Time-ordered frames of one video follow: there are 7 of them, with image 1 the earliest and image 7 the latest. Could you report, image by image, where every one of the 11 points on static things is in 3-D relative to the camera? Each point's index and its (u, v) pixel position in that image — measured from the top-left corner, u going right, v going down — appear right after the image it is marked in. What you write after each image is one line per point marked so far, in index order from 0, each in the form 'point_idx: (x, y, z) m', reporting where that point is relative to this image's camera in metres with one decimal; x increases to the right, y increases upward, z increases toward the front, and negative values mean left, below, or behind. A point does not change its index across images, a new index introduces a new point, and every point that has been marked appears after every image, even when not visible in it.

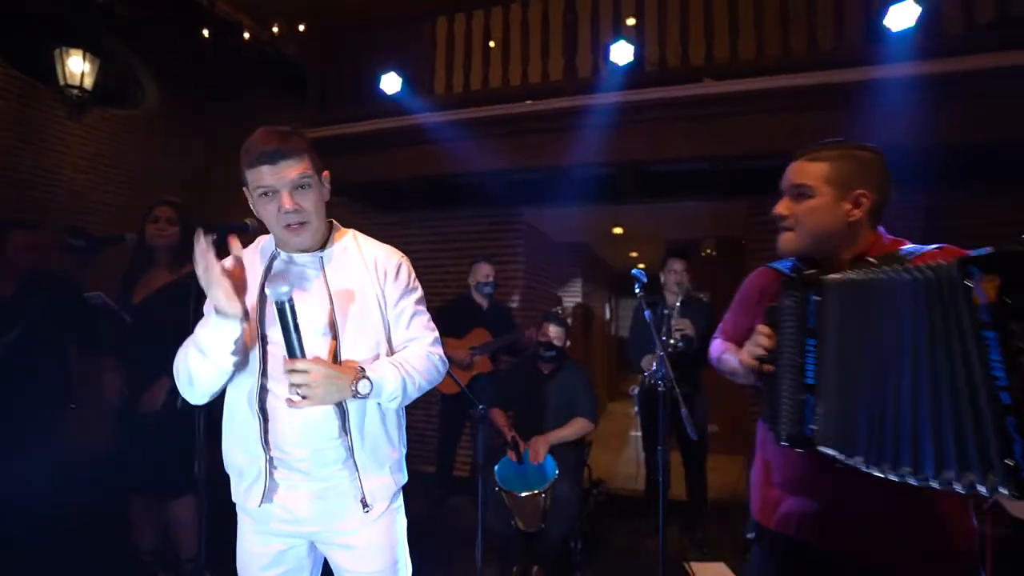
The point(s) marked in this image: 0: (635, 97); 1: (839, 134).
0: (+1.1, +1.4, +3.8) m
1: (+2.2, +1.0, +3.5) m
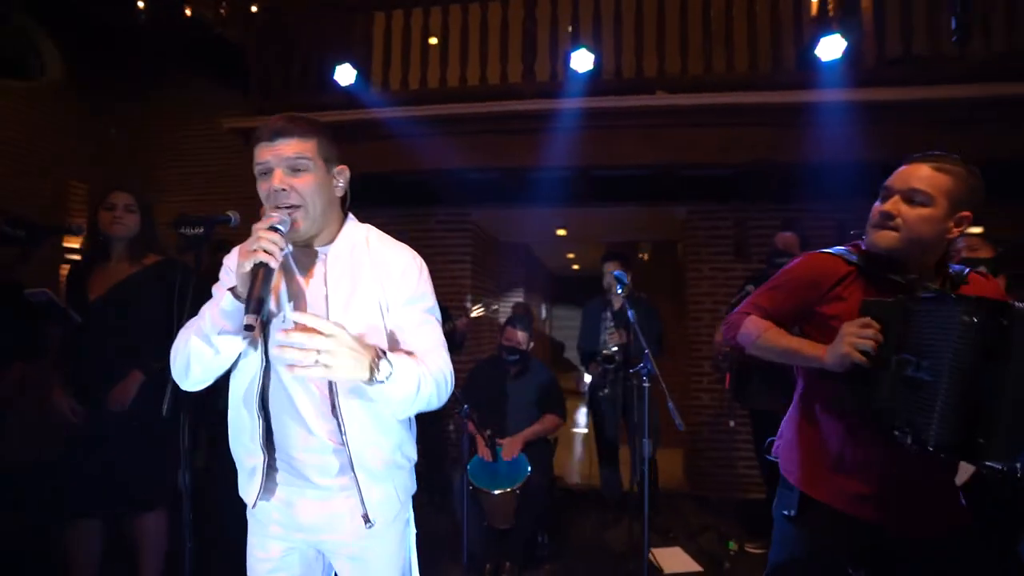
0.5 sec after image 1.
0: (+0.8, +1.4, +4.0) m
1: (+2.0, +1.0, +3.9) m
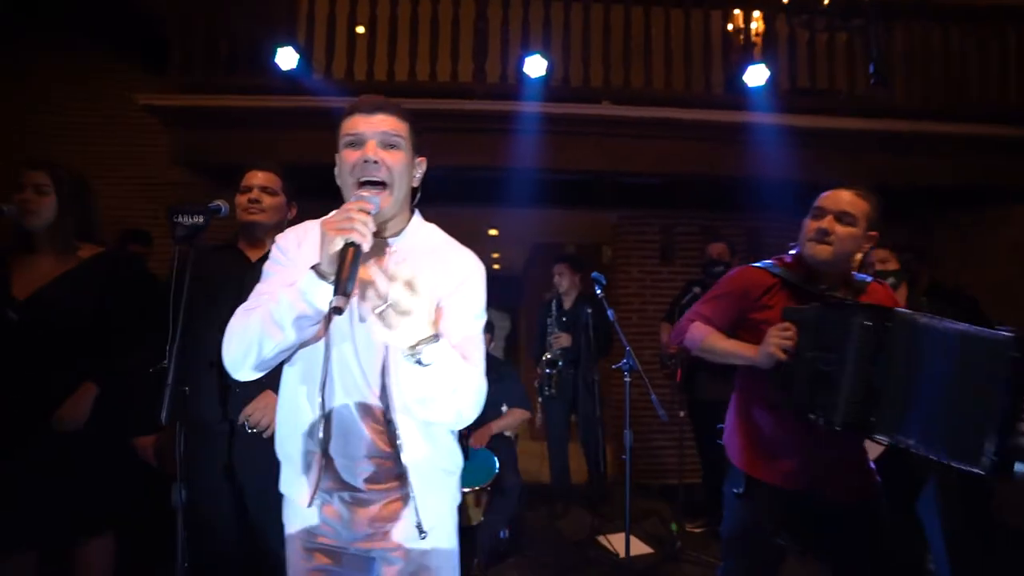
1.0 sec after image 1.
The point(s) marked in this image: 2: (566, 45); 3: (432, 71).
0: (+0.5, +1.4, +4.1) m
1: (+1.6, +1.0, +4.2) m
2: (+0.5, +2.1, +4.6) m
3: (-0.7, +1.9, +4.5) m
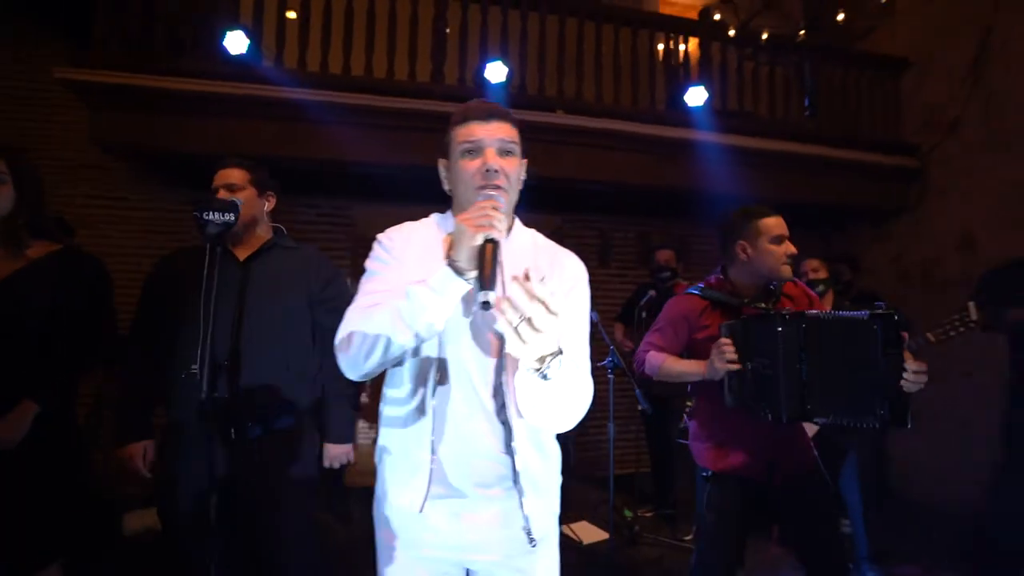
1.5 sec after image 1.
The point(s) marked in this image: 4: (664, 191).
0: (+0.2, +1.4, +4.3) m
1: (+1.3, +1.0, +4.6) m
2: (+0.1, +2.1, +4.7) m
3: (-1.1, +1.9, +4.5) m
4: (+1.4, +0.9, +4.7) m
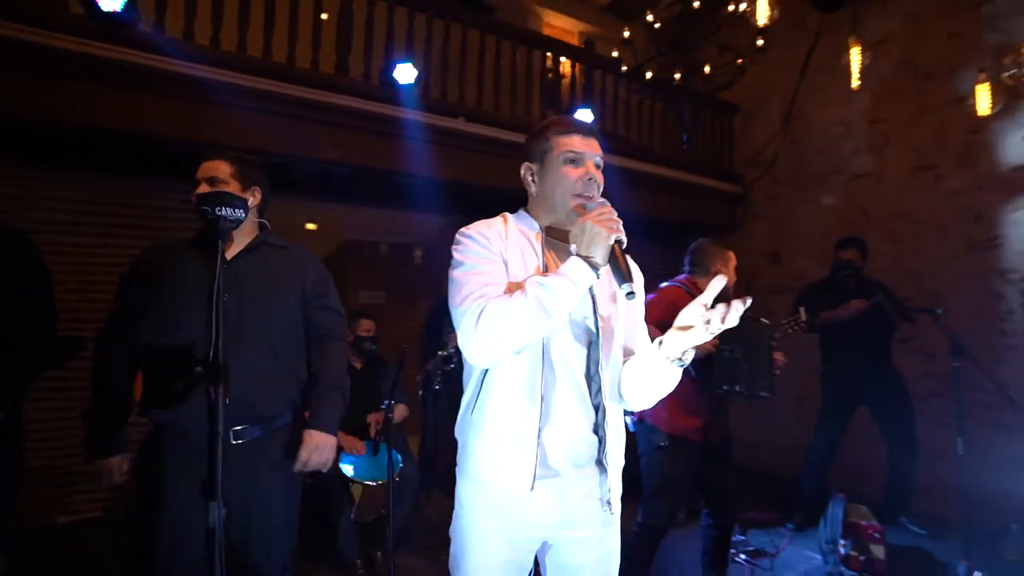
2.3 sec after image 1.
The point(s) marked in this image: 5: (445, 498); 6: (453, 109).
0: (-0.6, +1.4, +4.4) m
1: (+0.4, +1.0, +5.0) m
2: (-0.8, +2.1, +4.8) m
3: (-1.8, +1.9, +4.2) m
4: (+0.4, +0.9, +5.1) m
5: (-0.5, -1.7, +4.3) m
6: (-0.5, +1.6, +4.6) m
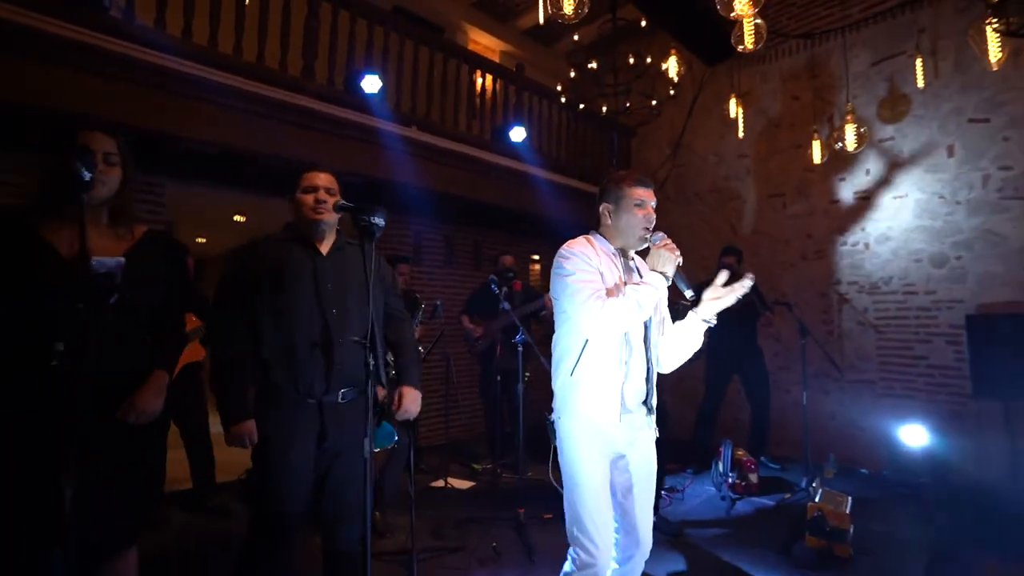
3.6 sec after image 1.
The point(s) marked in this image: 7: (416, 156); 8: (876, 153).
0: (-1.0, +1.5, +4.8) m
1: (-0.2, +1.0, +5.7) m
2: (-1.3, +2.2, +5.1) m
3: (-2.1, +2.0, +4.4) m
4: (-0.2, +0.9, +5.8) m
5: (-1.0, -1.7, +4.8) m
6: (-1.0, +1.7, +5.0) m
7: (-1.0, +1.3, +5.0) m
8: (+3.9, +1.4, +5.4) m
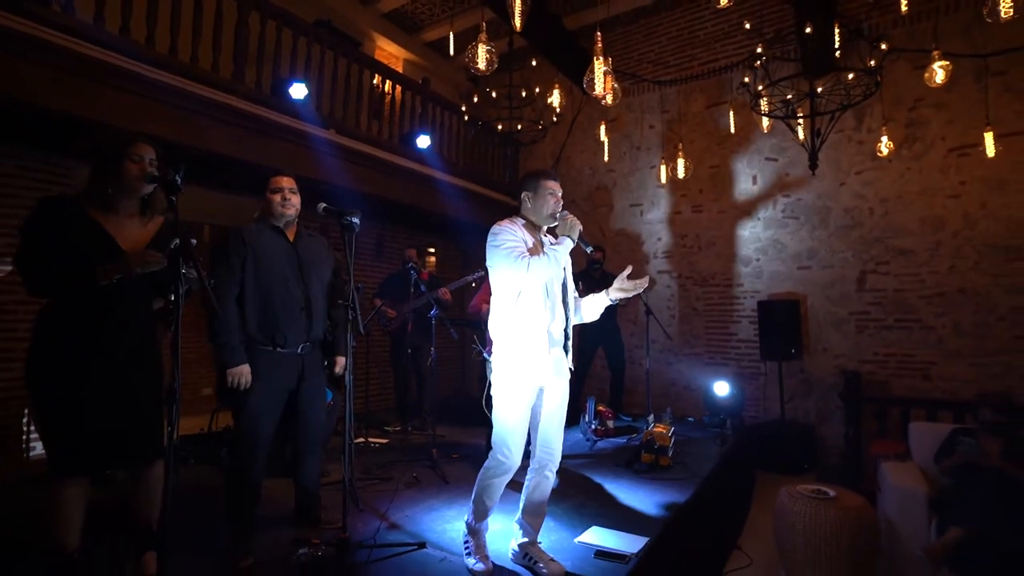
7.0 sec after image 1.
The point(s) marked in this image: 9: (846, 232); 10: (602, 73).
0: (-2.0, +1.6, +5.4) m
1: (-1.4, +1.2, +6.4) m
2: (-2.2, +2.4, +5.7) m
3: (-2.9, +2.2, +4.7) m
4: (-1.4, +1.1, +6.5) m
5: (-1.9, -1.5, +5.4) m
6: (-1.9, +1.8, +5.6) m
7: (-2.0, +1.4, +5.6) m
8: (+2.7, +1.5, +7.1) m
9: (+4.0, +0.7, +6.1) m
10: (+0.6, +1.4, +3.5) m
